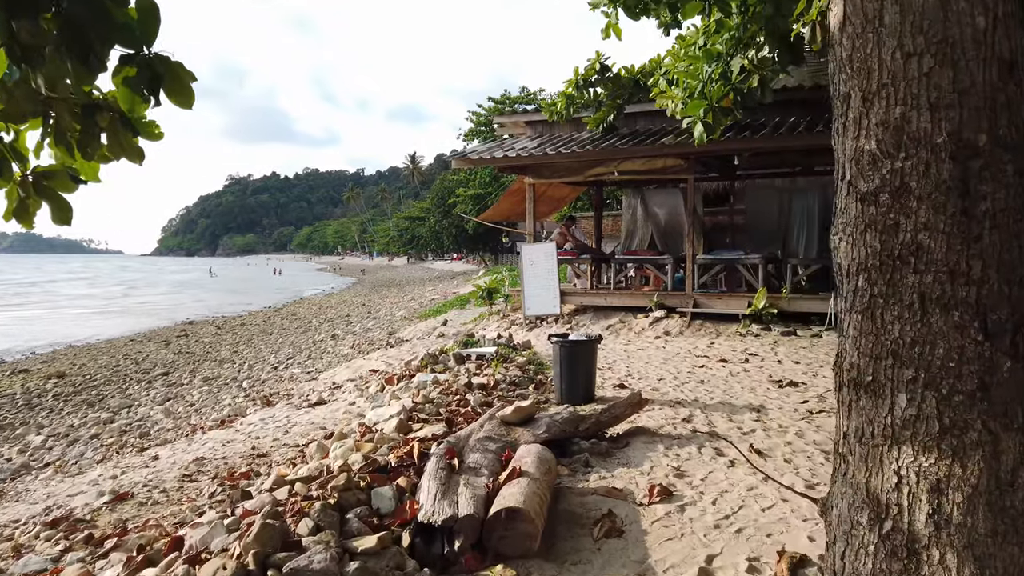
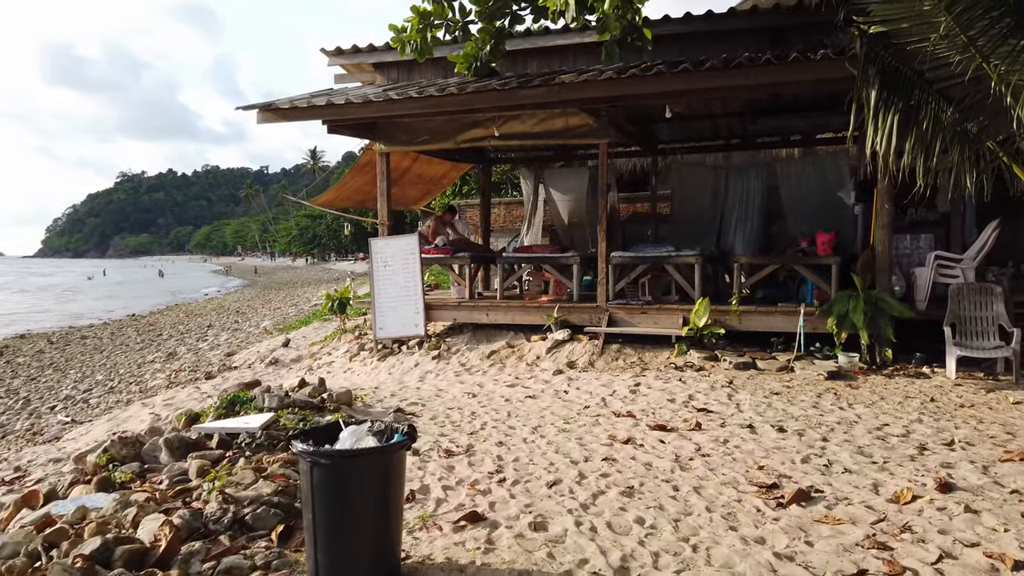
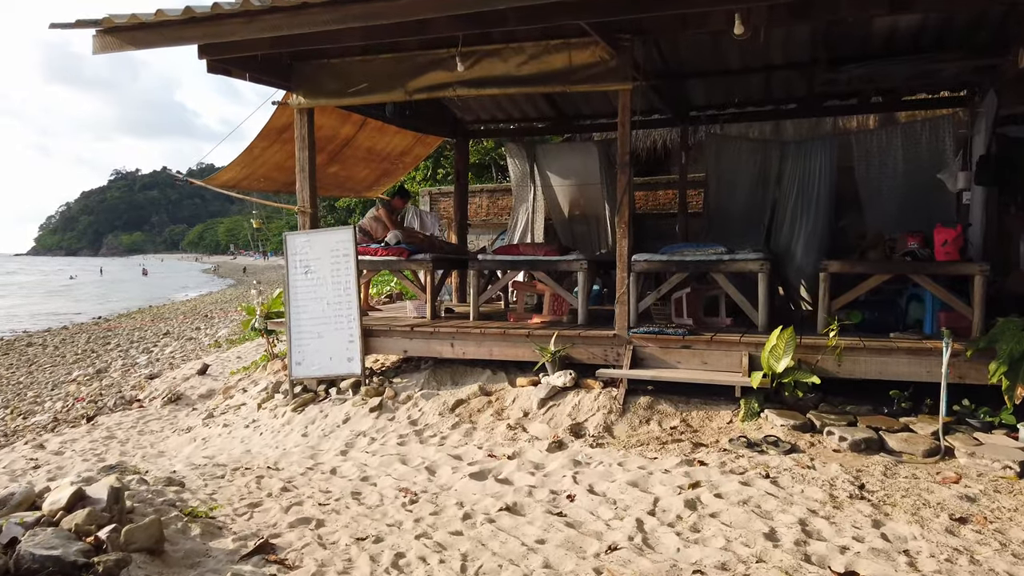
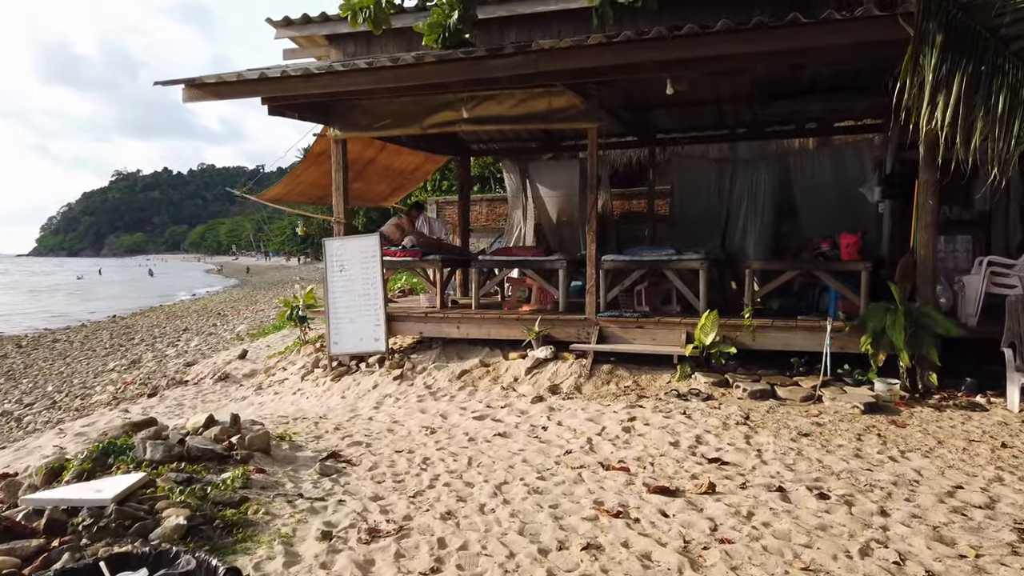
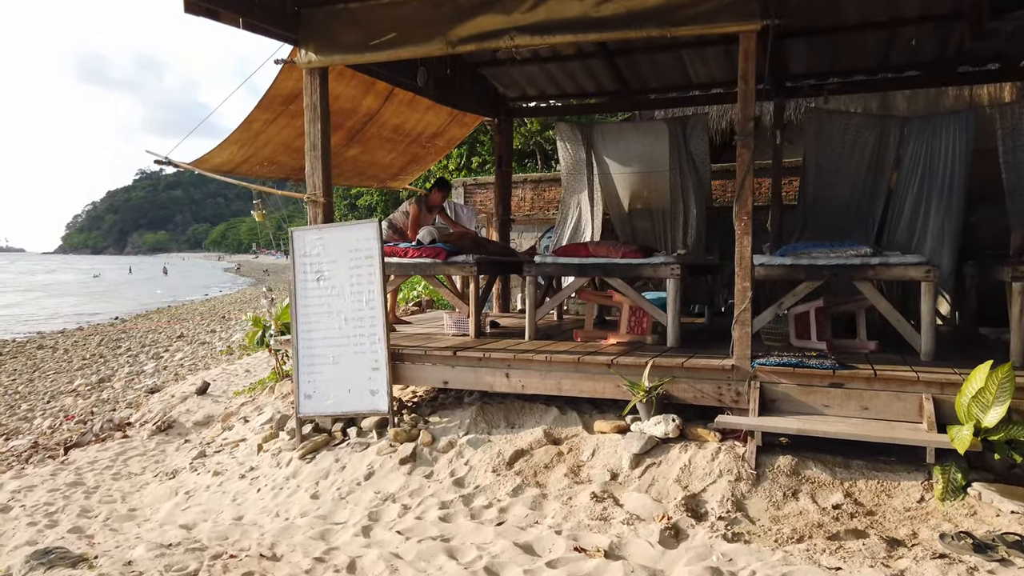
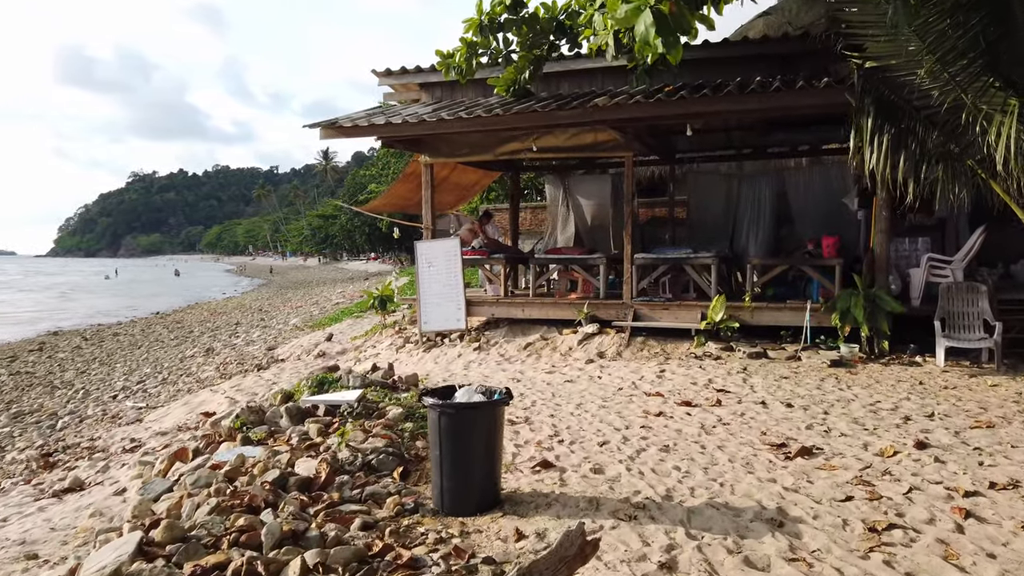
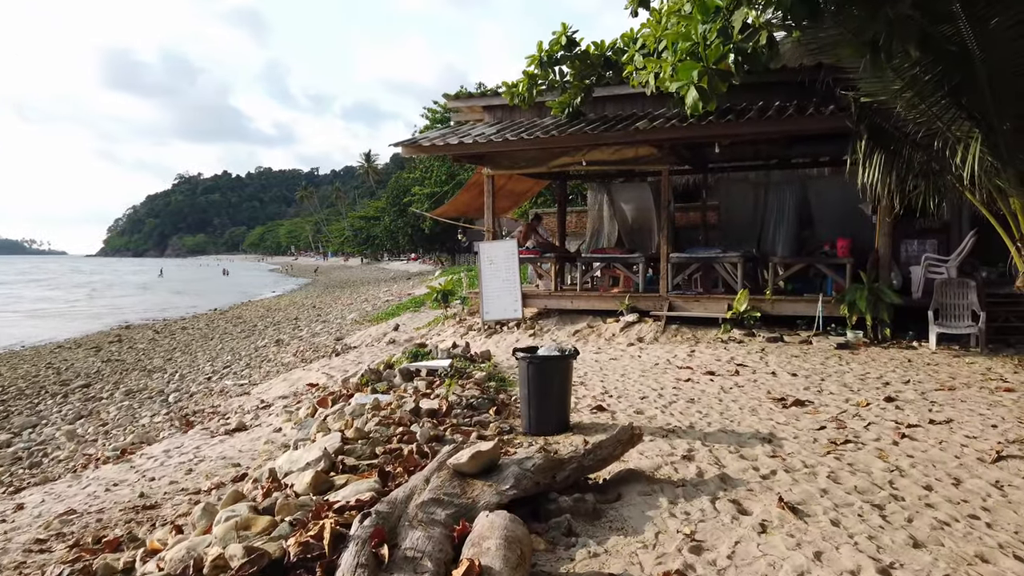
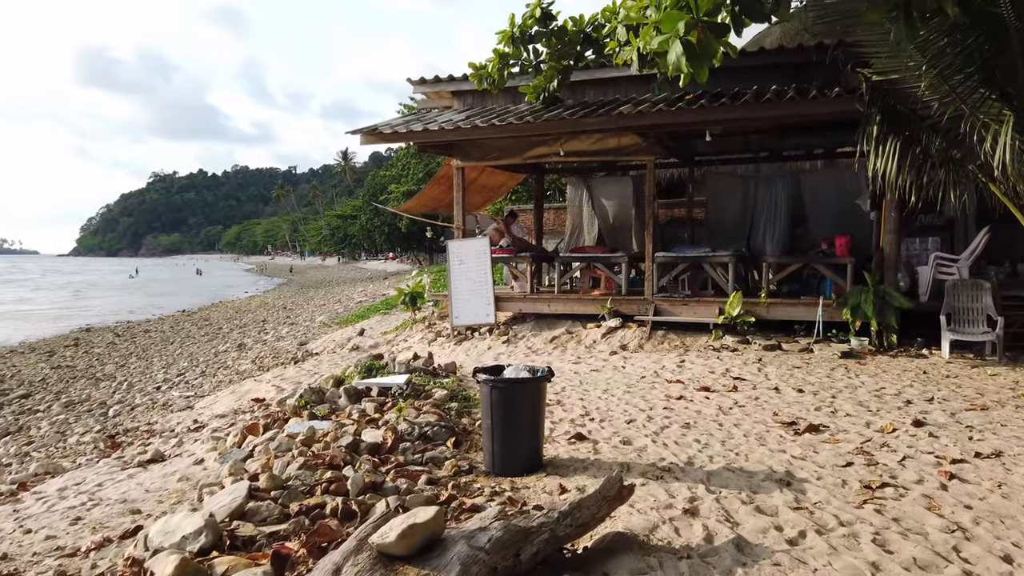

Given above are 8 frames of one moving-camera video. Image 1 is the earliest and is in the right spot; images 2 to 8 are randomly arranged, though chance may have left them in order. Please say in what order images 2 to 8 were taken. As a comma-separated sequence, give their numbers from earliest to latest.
7, 8, 6, 2, 4, 3, 5
